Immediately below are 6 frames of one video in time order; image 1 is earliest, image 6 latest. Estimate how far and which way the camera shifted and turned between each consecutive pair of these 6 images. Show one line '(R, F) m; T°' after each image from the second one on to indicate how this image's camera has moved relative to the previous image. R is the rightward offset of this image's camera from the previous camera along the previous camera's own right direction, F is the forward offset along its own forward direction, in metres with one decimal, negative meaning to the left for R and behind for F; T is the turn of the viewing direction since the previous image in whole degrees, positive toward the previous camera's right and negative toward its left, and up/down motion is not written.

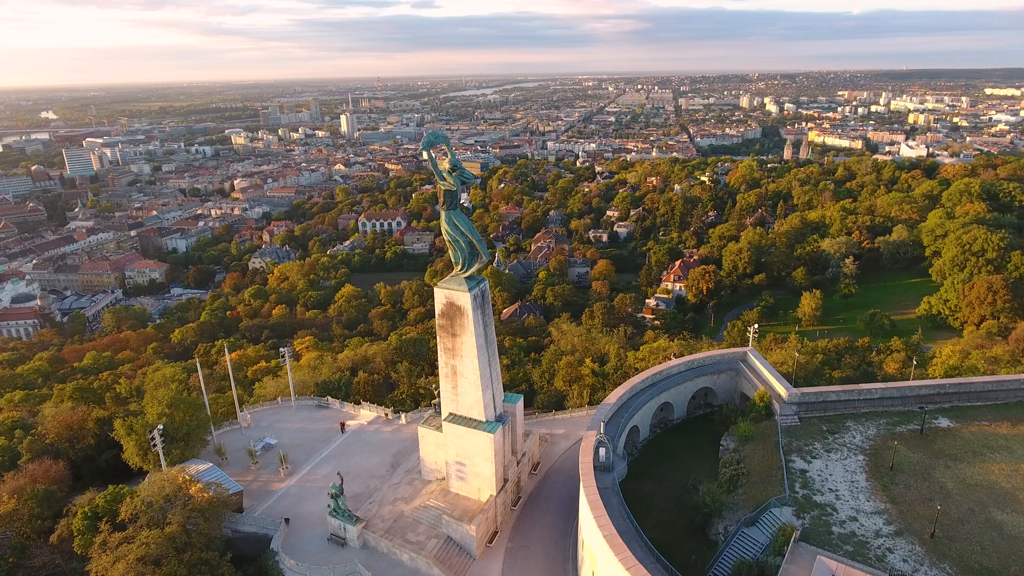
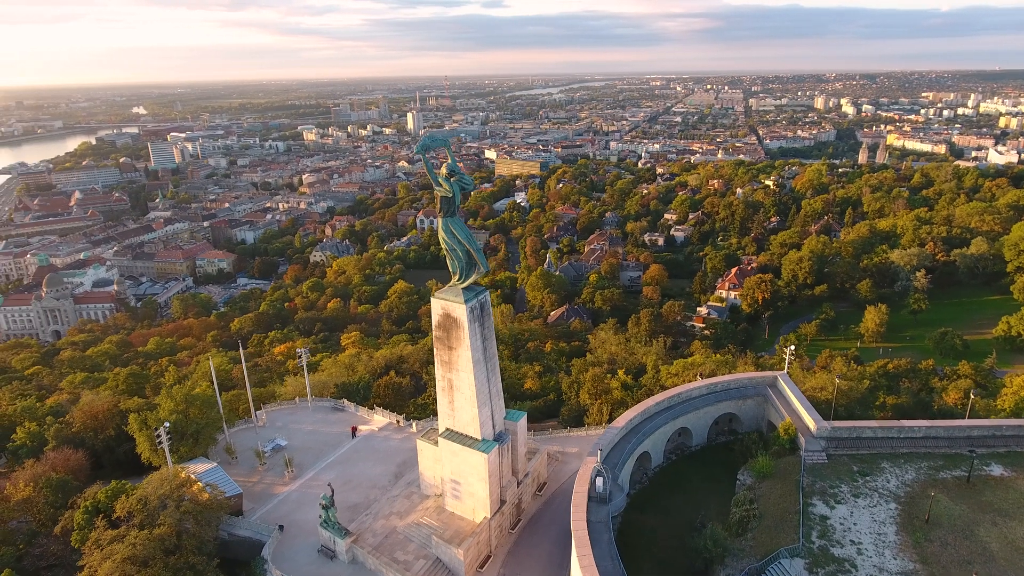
(+0.7, +0.5) m; -5°
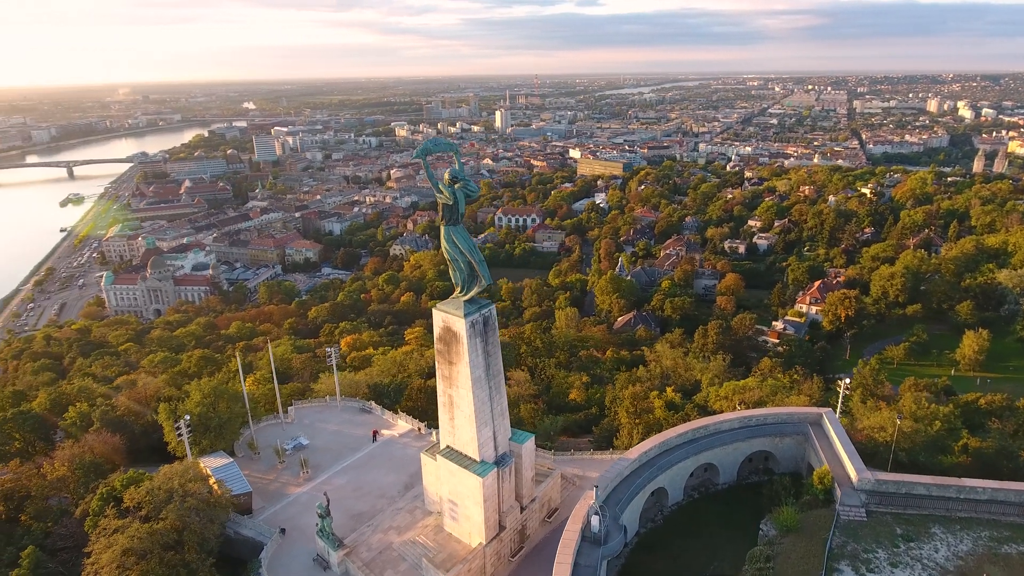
(+0.8, +0.5) m; -7°
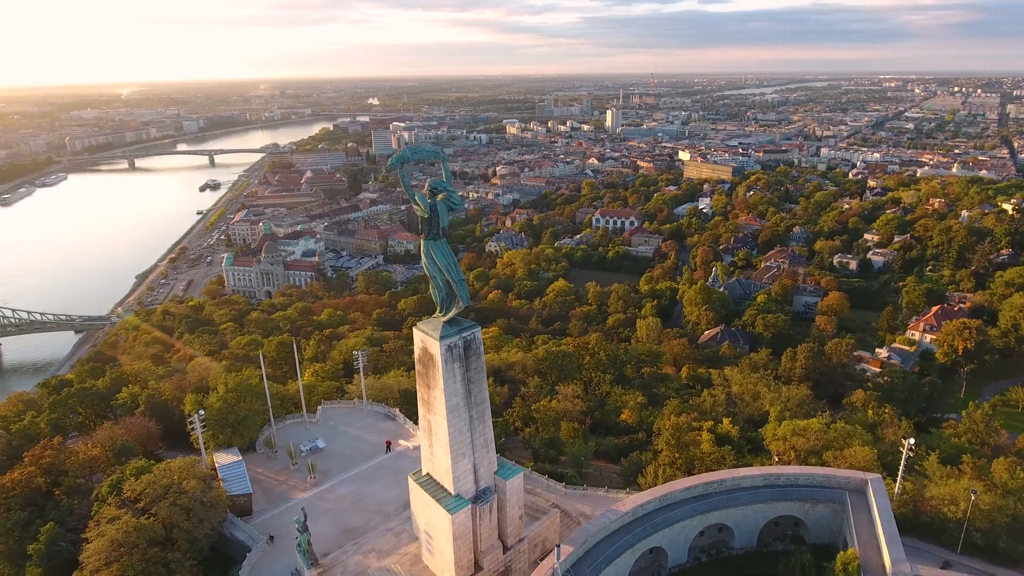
(+1.1, +0.8) m; -9°
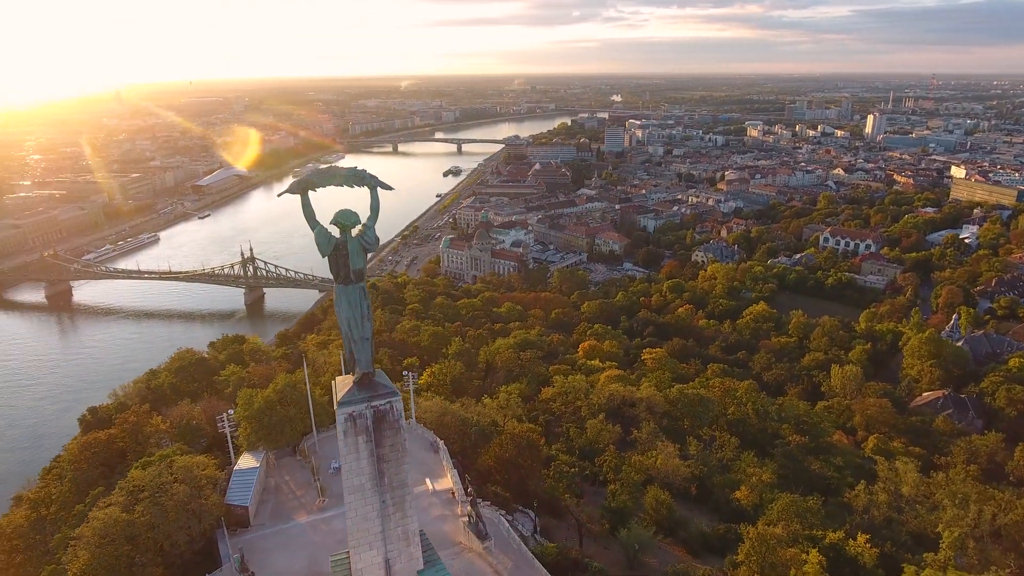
(+2.1, +1.9) m; -19°
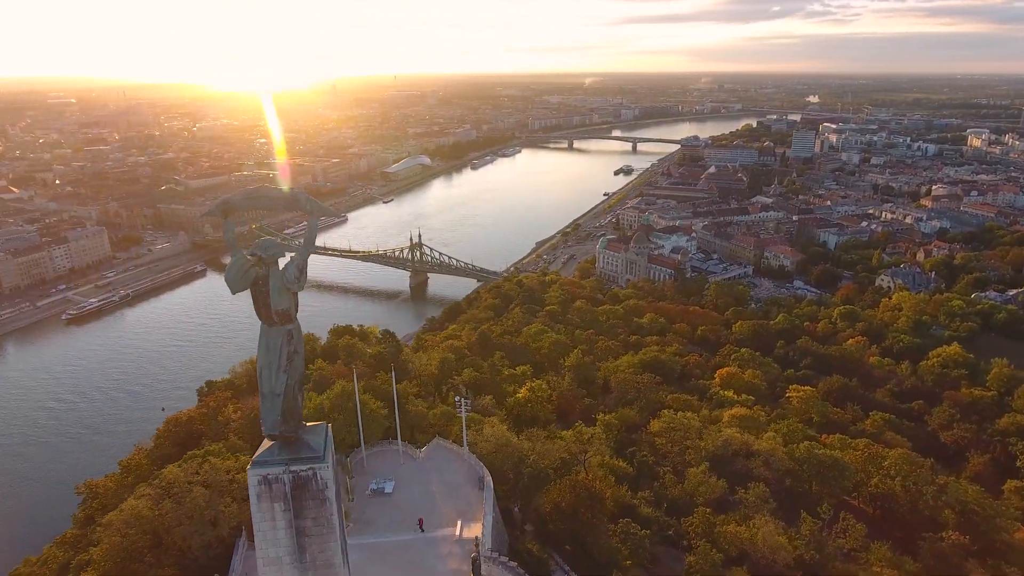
(+1.2, +1.3) m; -14°
